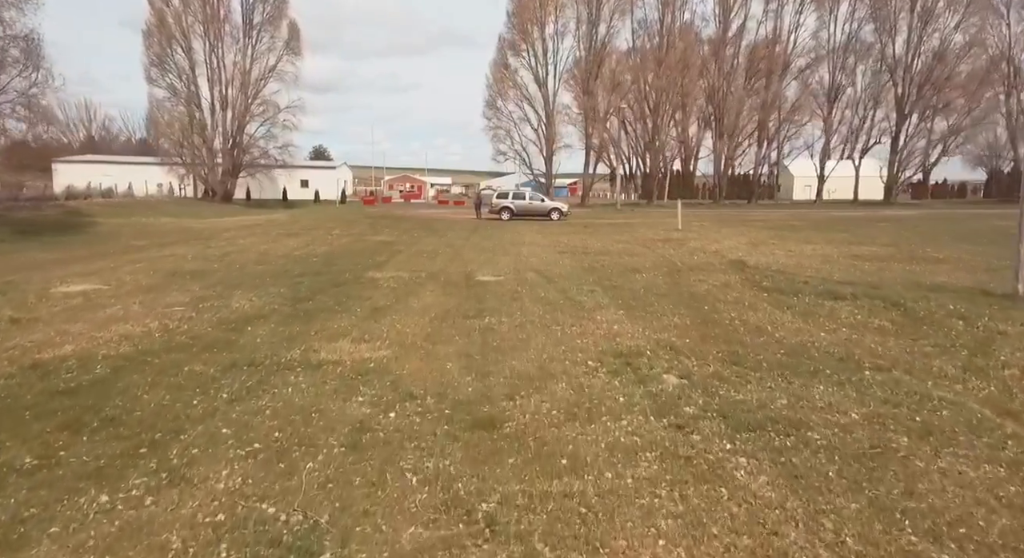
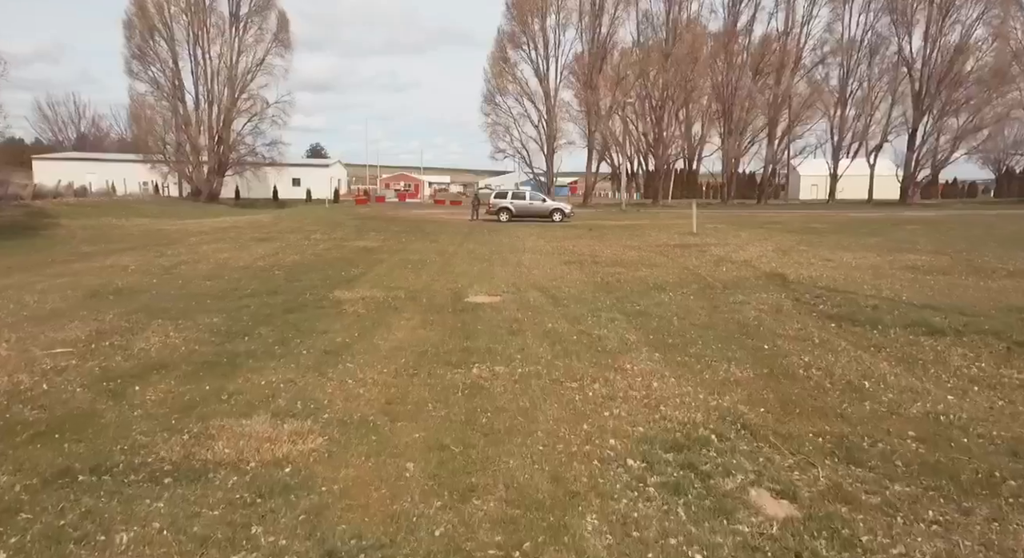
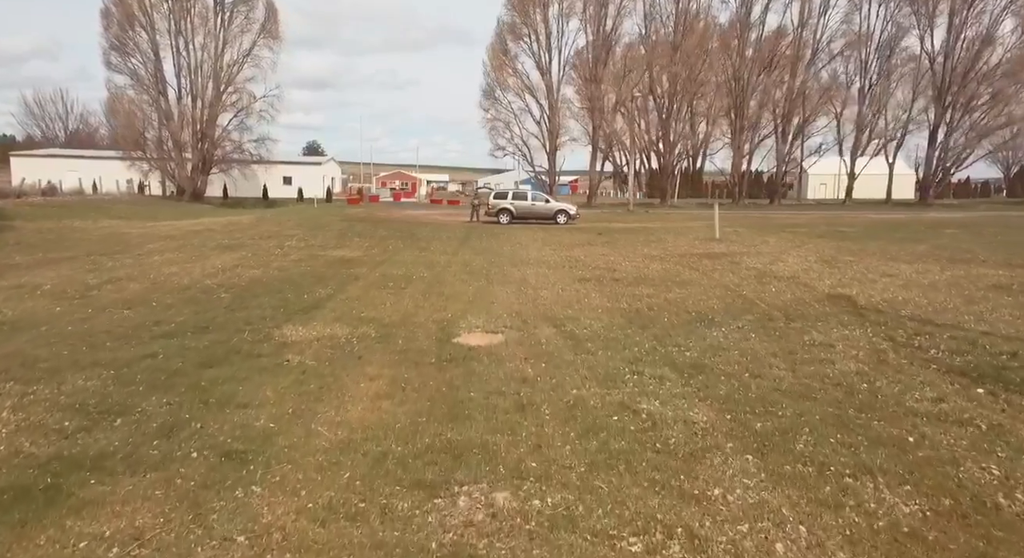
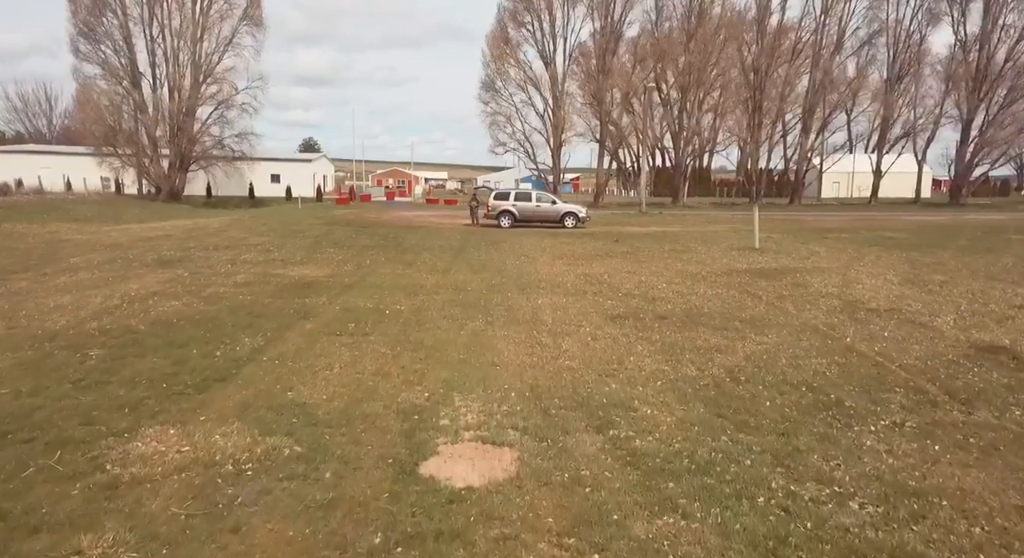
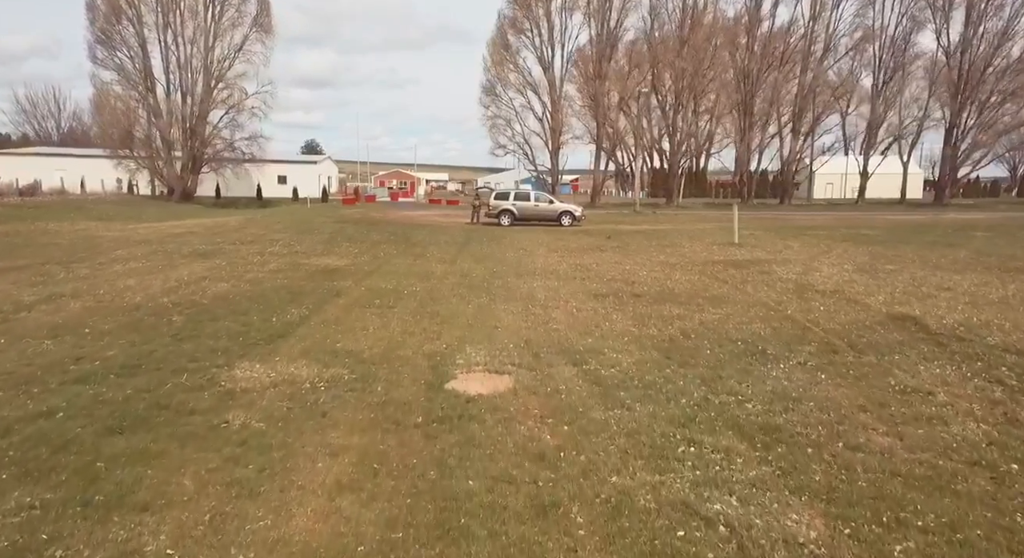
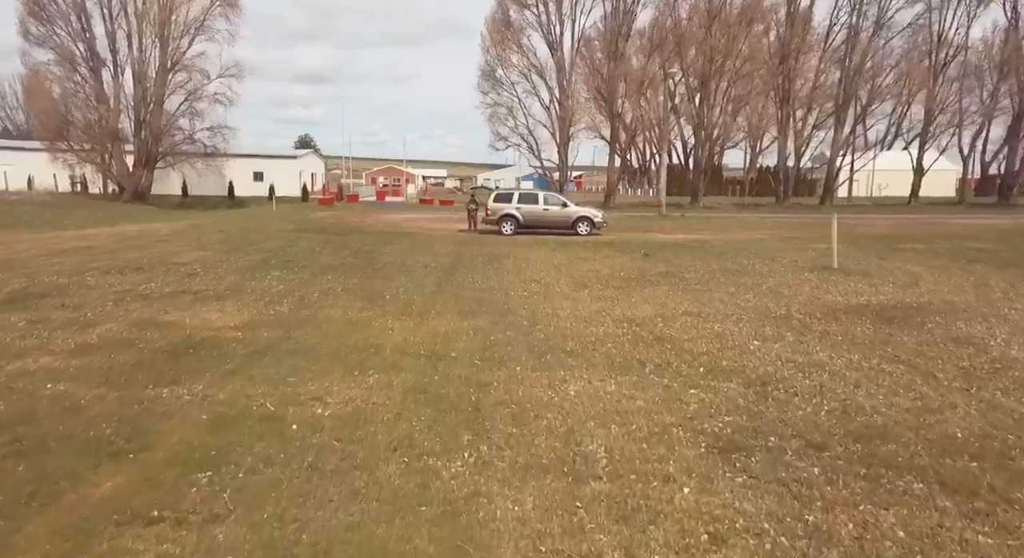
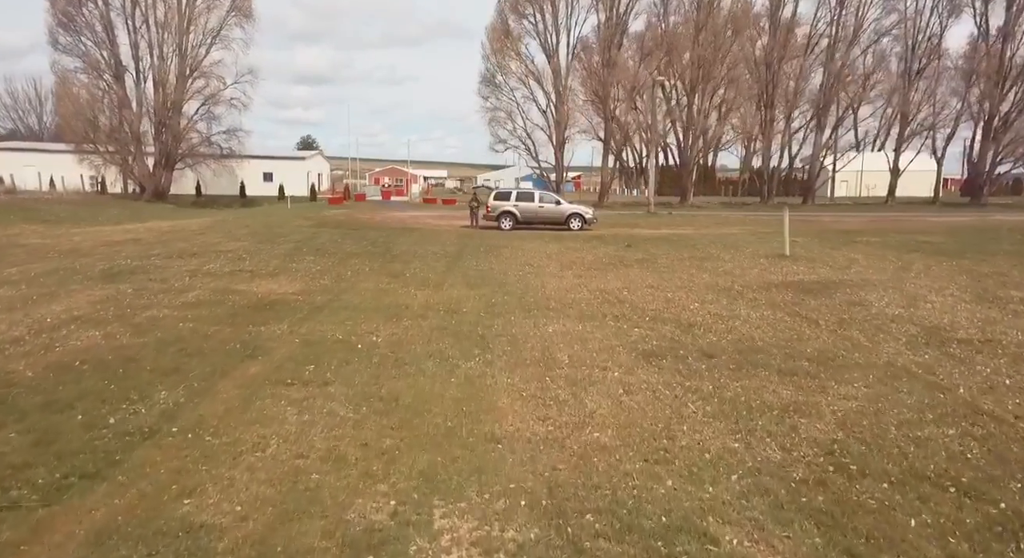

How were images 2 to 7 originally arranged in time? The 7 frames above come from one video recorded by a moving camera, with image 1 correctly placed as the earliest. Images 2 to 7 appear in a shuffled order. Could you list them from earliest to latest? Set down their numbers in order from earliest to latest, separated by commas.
2, 3, 5, 4, 7, 6
